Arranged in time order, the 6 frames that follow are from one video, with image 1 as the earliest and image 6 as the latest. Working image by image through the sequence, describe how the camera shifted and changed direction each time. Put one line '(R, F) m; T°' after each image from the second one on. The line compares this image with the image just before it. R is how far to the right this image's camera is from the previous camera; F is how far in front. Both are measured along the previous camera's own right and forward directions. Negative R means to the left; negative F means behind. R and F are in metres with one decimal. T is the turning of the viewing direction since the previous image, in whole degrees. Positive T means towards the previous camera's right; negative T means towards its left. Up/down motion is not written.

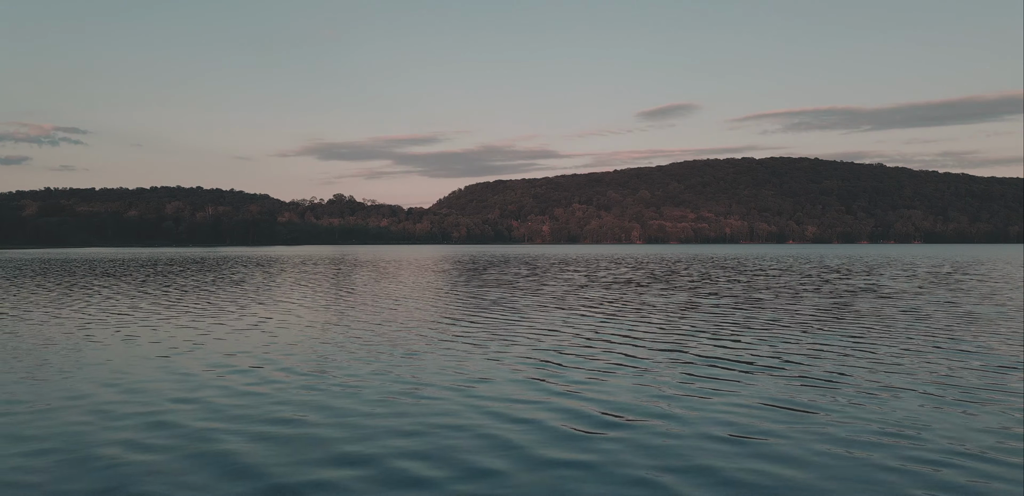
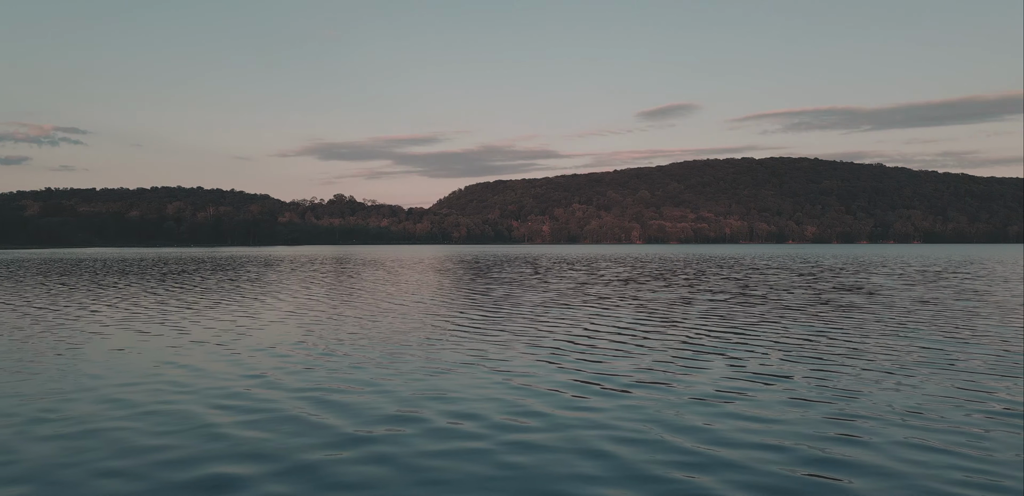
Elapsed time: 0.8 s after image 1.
(-3.5, -0.4) m; 0°
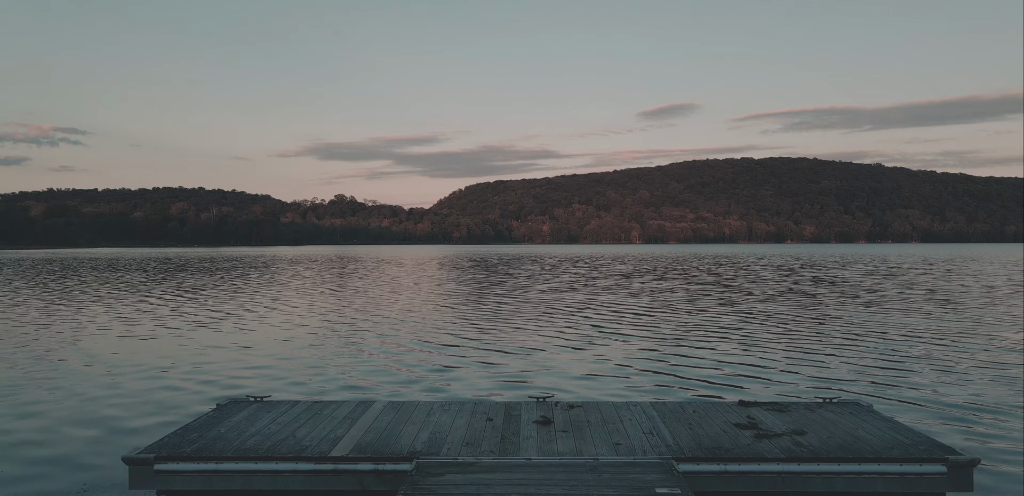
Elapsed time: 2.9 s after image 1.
(-0.2, -6.4) m; 0°
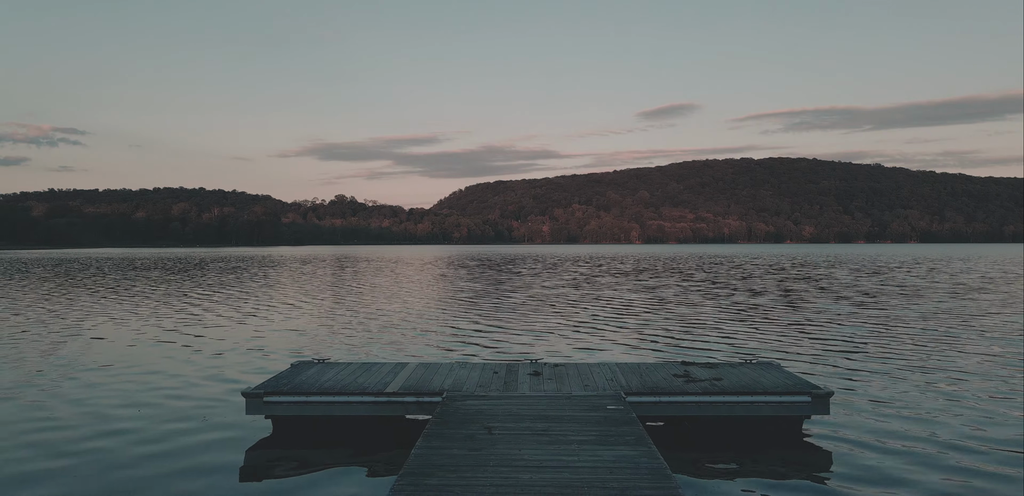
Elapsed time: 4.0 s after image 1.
(0.0, -3.4) m; 0°
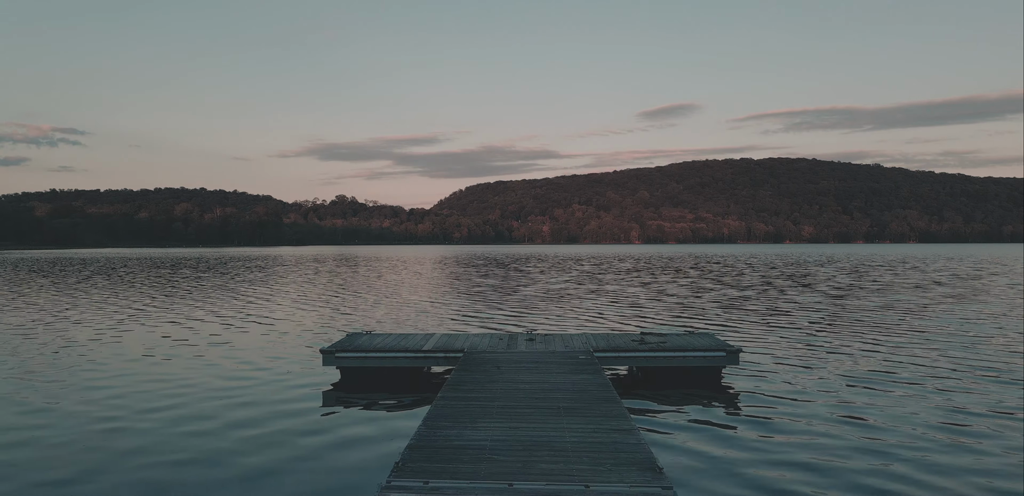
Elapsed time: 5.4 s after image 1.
(0.0, -4.3) m; 0°
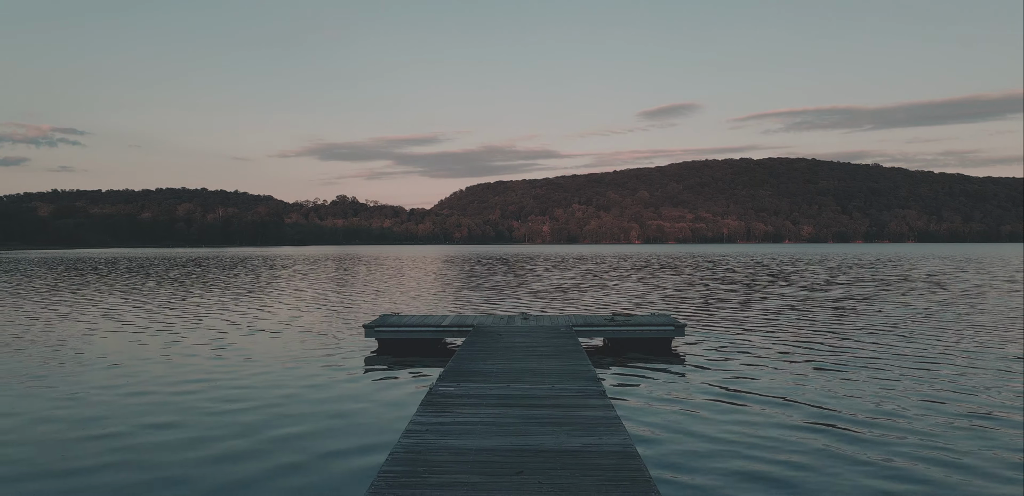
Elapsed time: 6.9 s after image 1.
(+0.1, -4.6) m; 0°
